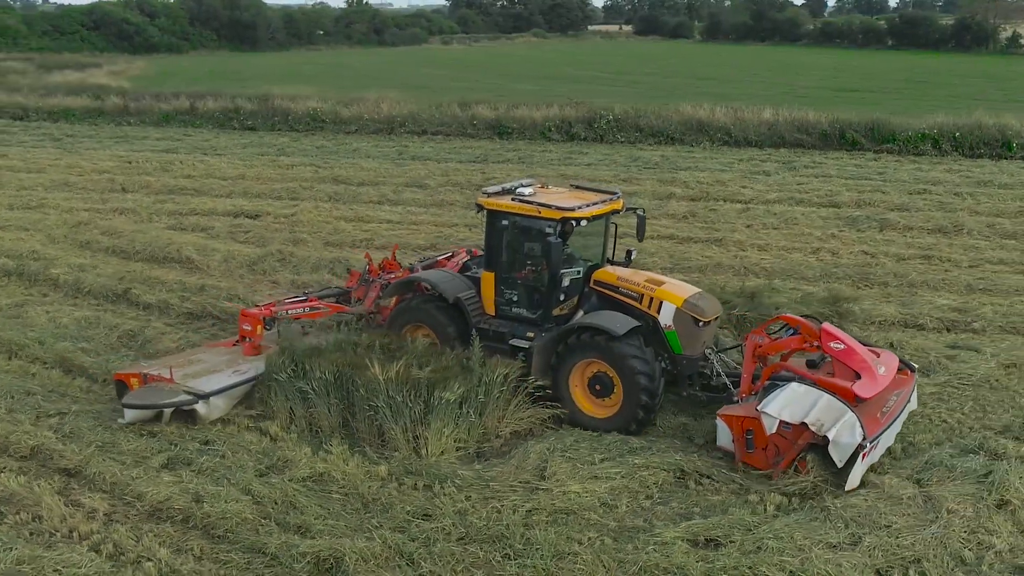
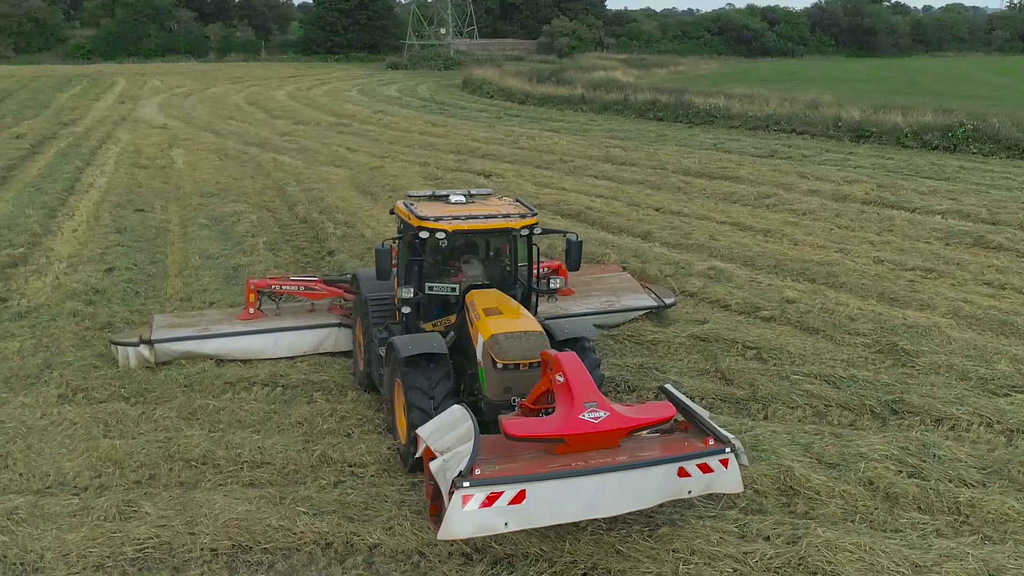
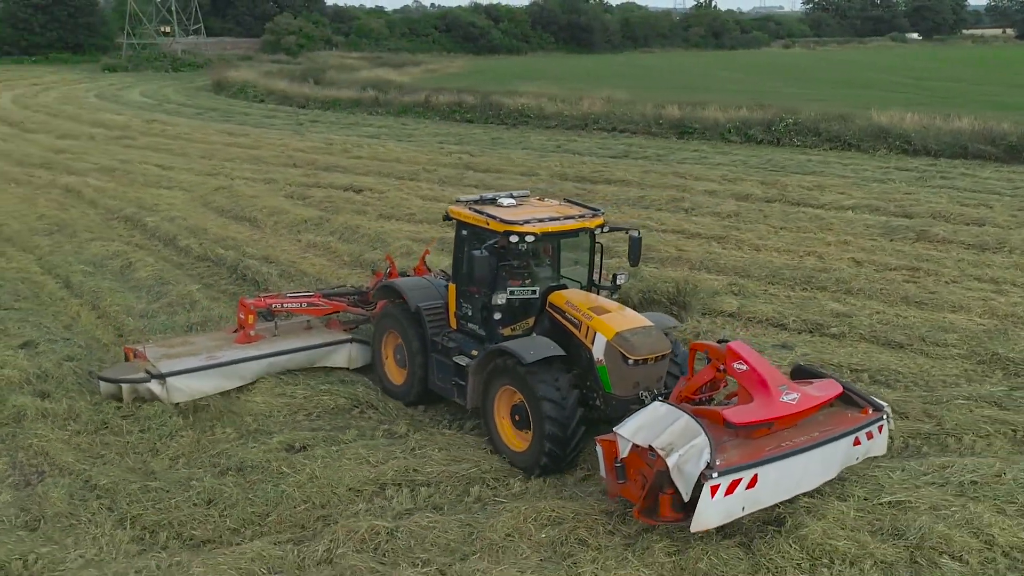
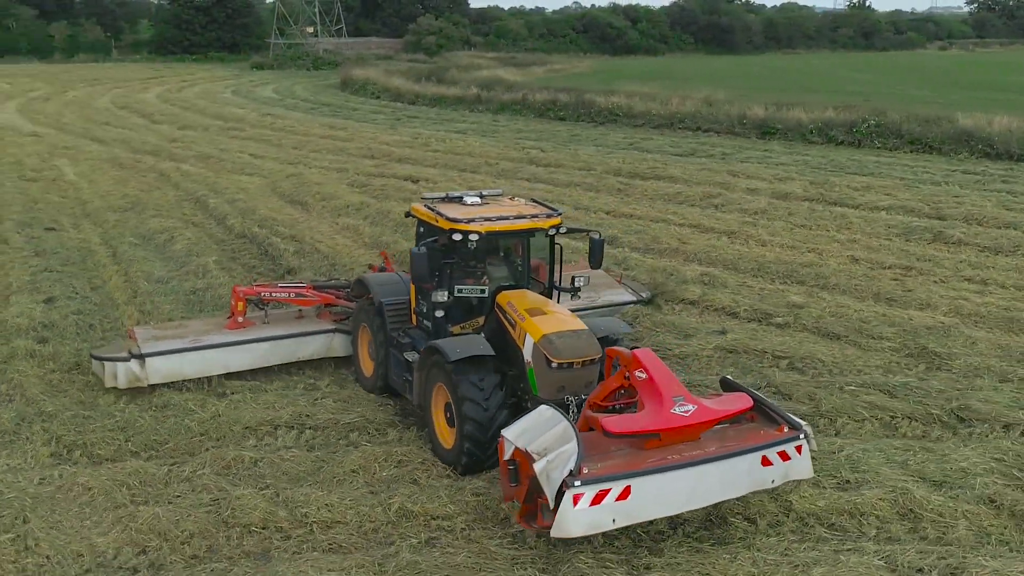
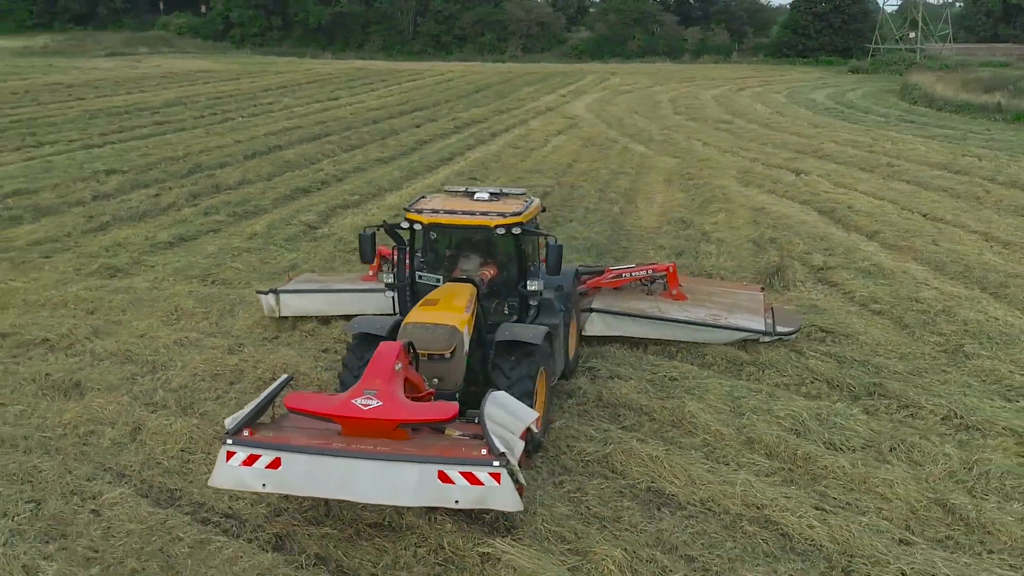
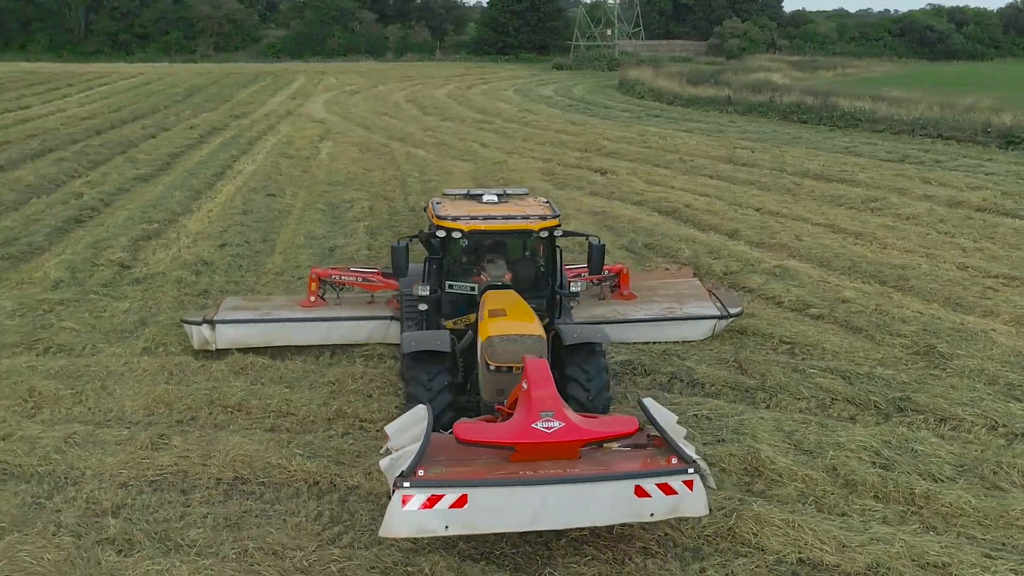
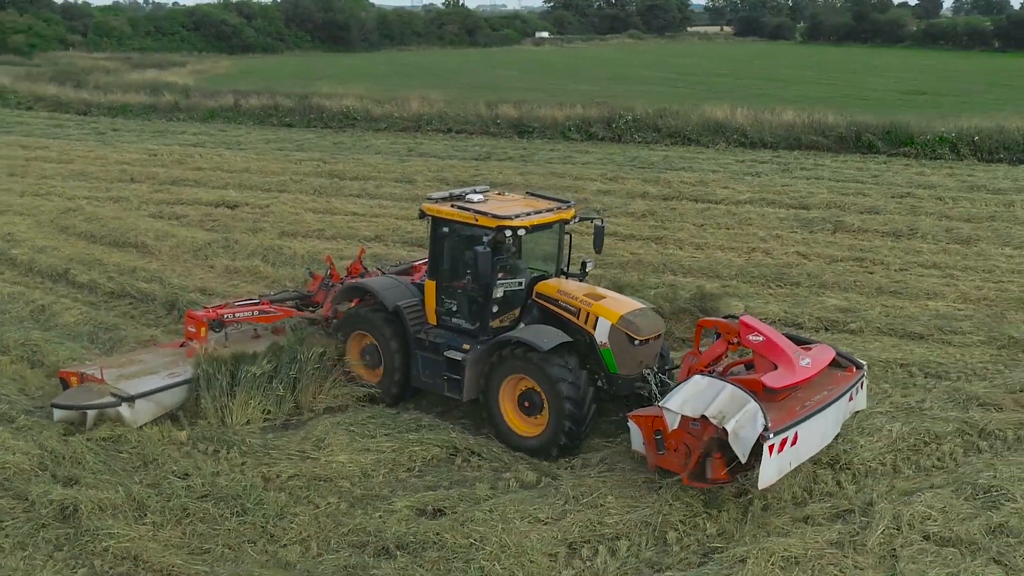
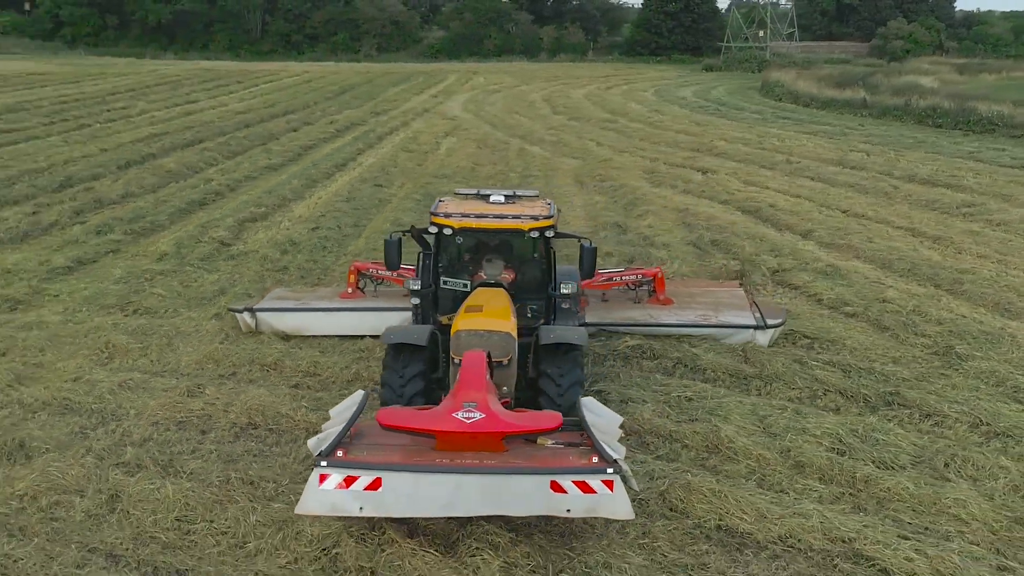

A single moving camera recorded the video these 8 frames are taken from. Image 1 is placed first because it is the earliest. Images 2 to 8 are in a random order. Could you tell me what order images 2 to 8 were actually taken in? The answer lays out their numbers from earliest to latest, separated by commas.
7, 3, 4, 2, 6, 8, 5
